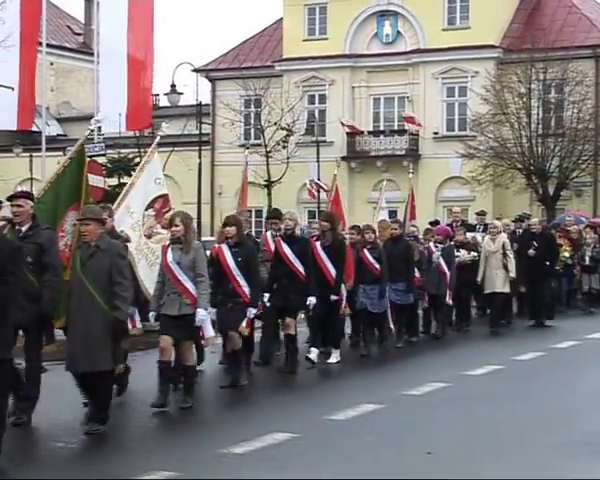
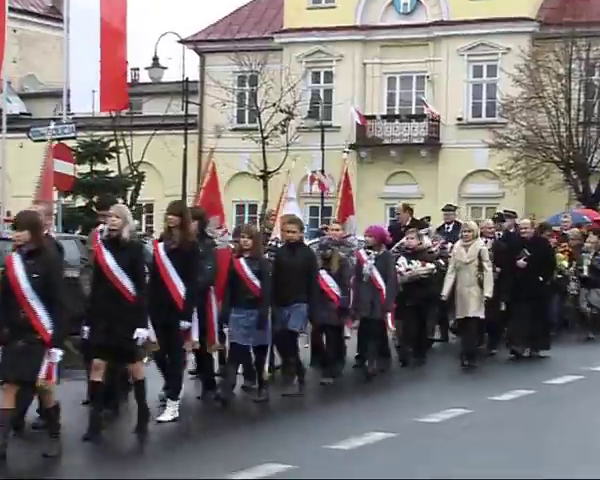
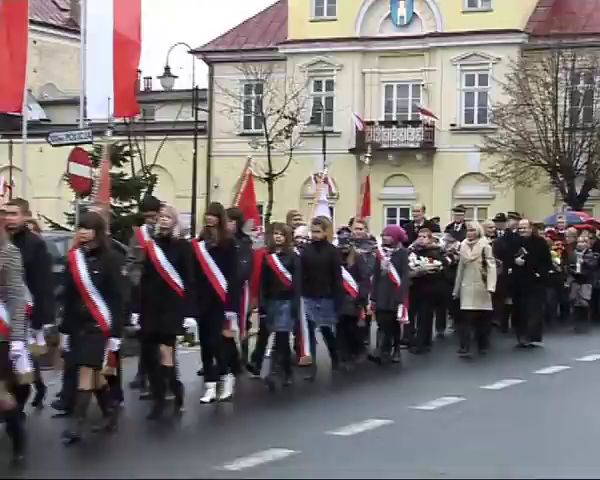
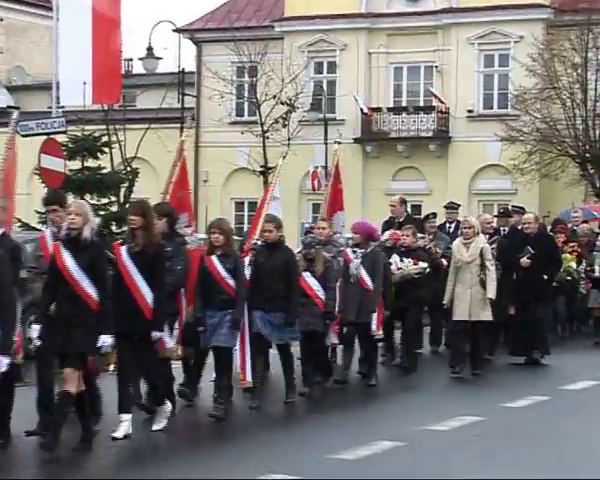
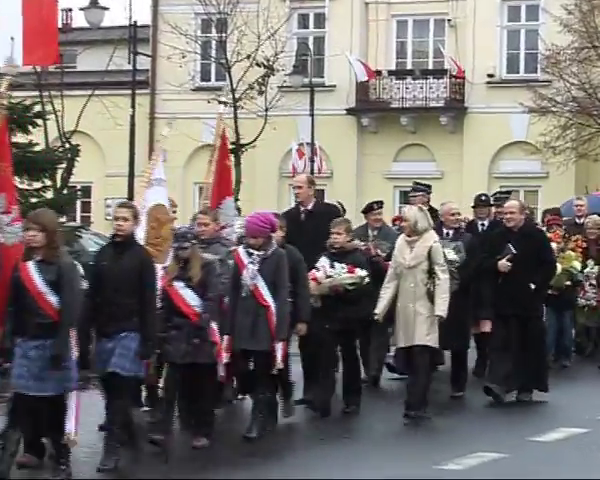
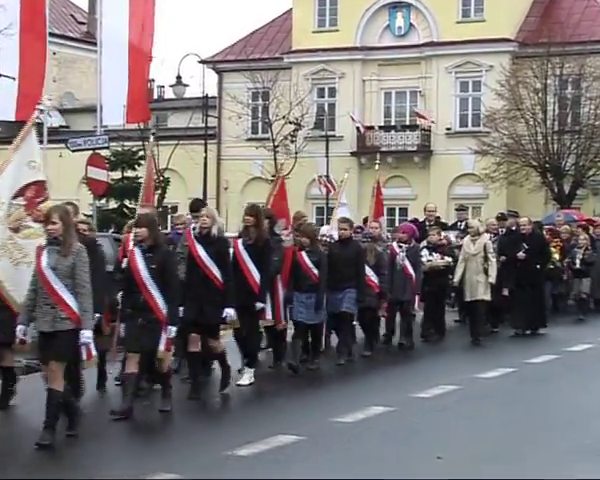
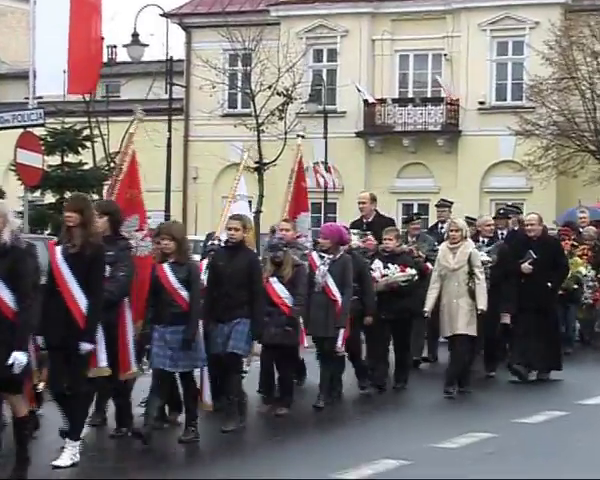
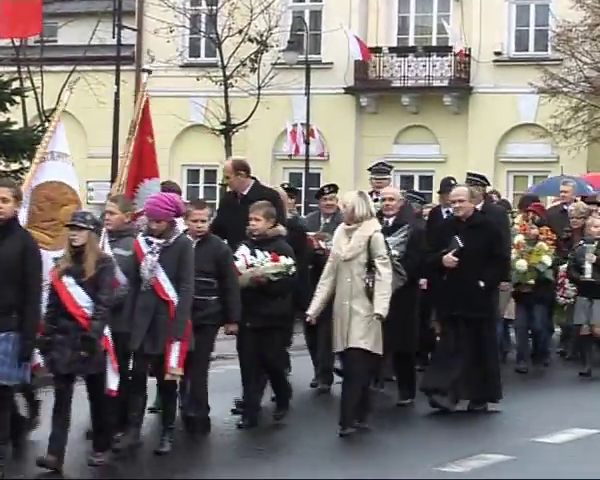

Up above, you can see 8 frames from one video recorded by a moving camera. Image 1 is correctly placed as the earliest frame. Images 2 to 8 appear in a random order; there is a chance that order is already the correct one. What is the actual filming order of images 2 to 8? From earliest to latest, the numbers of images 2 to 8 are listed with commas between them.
6, 3, 2, 4, 7, 5, 8
